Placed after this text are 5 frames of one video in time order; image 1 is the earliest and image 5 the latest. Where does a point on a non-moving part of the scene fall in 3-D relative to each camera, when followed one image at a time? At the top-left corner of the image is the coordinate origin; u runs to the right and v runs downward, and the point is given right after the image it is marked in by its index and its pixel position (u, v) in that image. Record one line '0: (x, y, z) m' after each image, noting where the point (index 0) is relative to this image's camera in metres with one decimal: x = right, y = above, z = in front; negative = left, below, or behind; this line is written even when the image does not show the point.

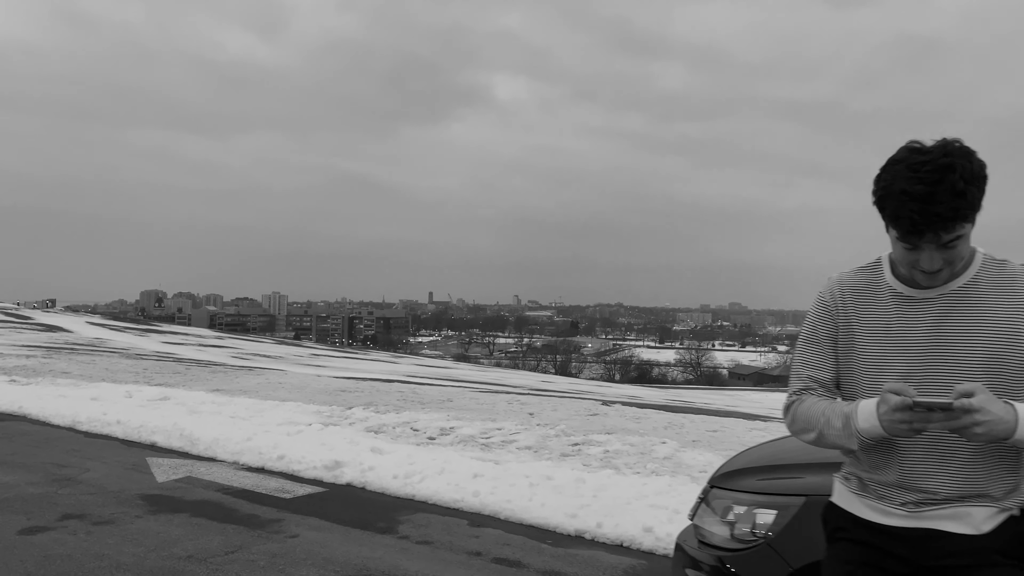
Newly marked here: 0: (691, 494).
0: (+2.0, -2.3, +6.5) m
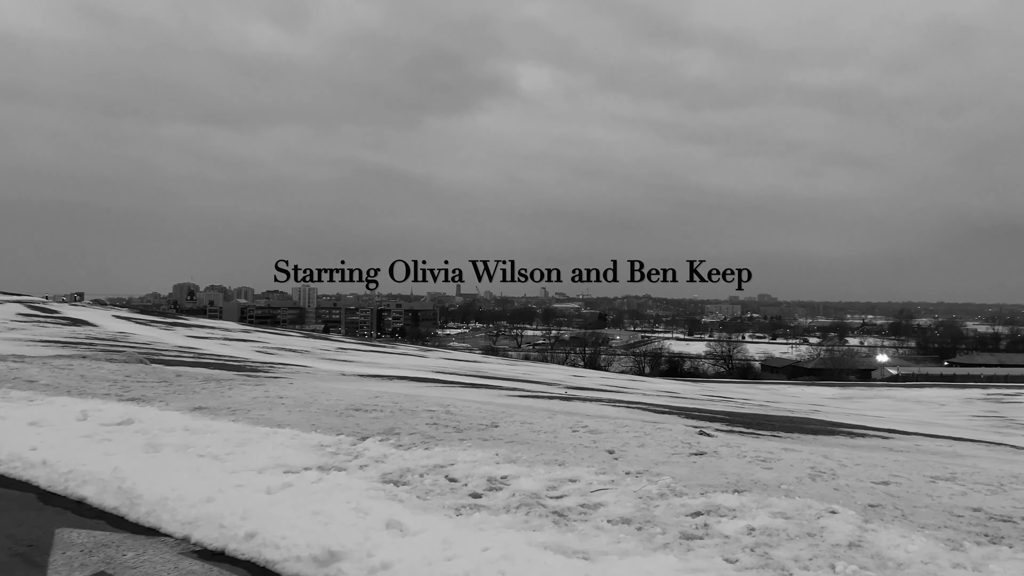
0: (+2.7, -2.2, +3.5) m
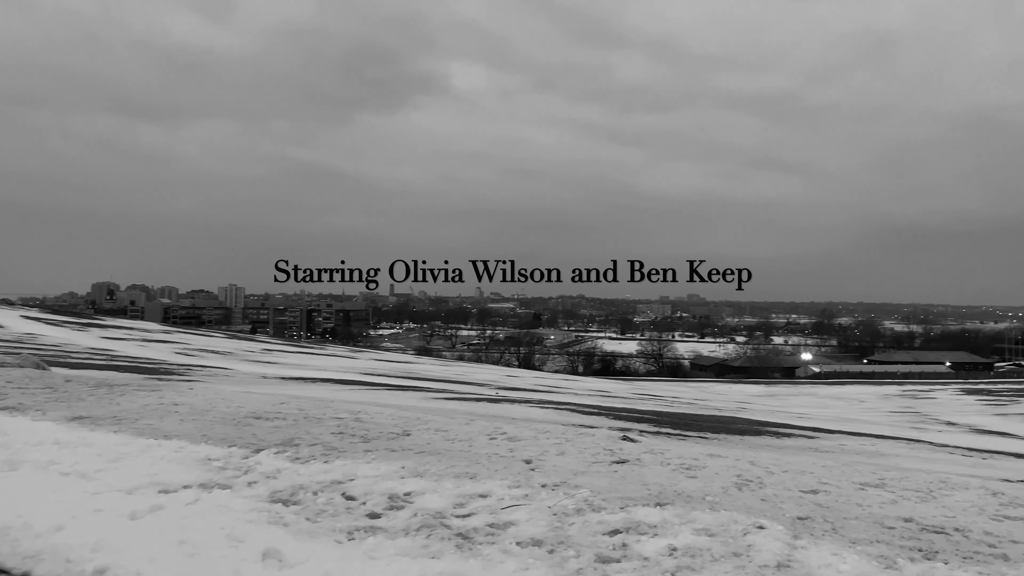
0: (+2.0, -2.1, +3.1) m
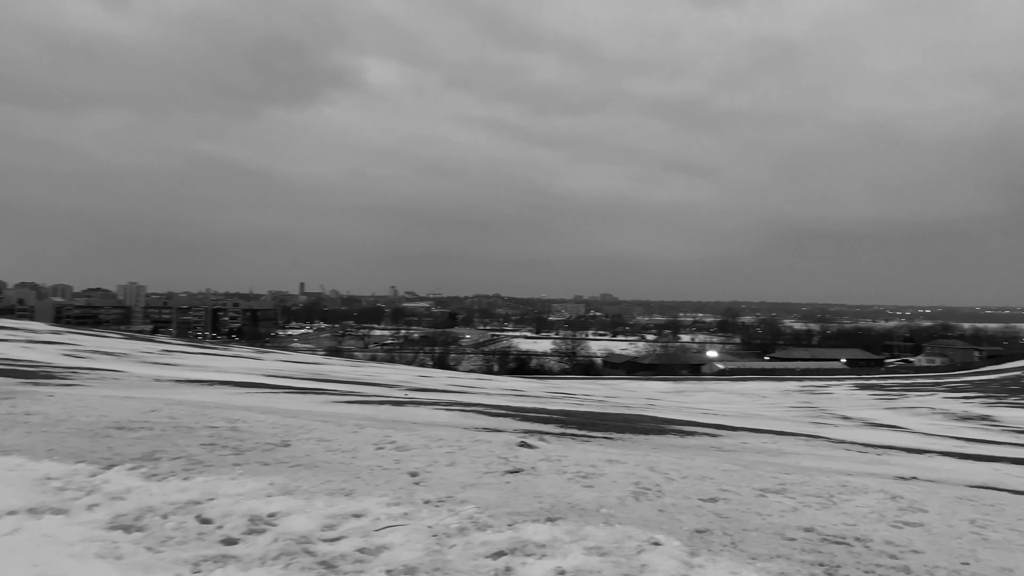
0: (+1.3, -2.0, +2.6) m
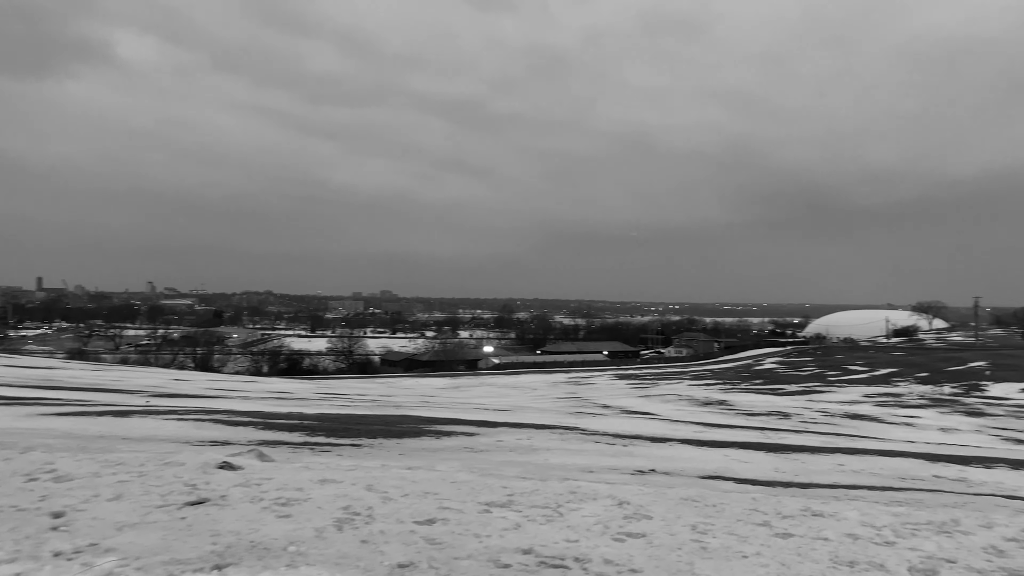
0: (-0.2, -1.8, +1.8) m
